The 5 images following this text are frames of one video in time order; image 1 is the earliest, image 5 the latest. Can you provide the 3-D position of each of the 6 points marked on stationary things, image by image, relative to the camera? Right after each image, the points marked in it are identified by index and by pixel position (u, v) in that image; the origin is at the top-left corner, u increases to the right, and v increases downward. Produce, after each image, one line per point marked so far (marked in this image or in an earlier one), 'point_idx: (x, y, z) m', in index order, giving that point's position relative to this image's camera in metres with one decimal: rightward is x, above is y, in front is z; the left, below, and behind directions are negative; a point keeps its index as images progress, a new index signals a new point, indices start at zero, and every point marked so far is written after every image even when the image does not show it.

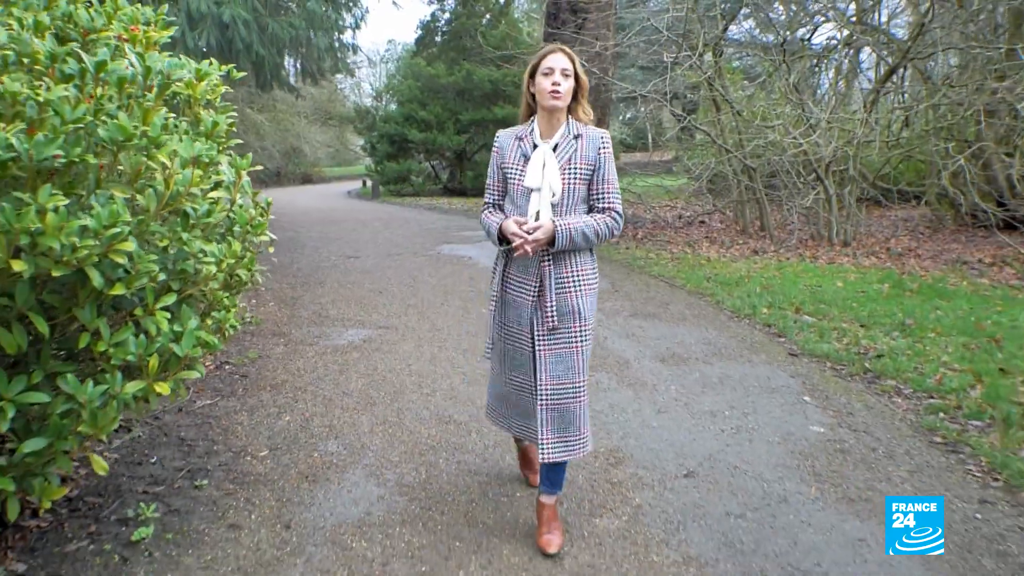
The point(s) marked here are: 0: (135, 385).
0: (-1.1, -0.3, +2.4) m
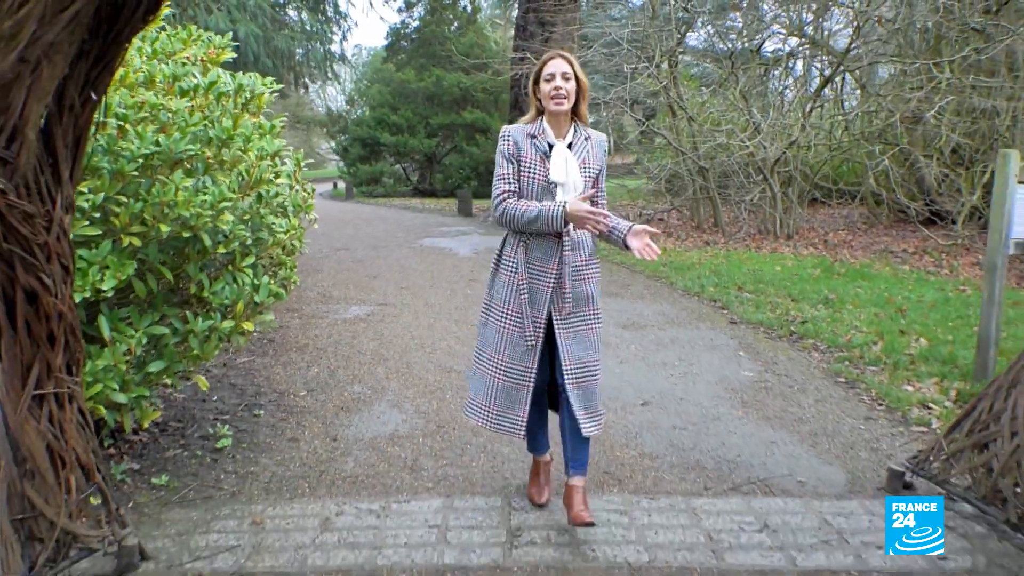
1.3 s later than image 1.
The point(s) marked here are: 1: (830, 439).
0: (-1.1, -0.1, +3.1) m
1: (+1.4, -0.7, +3.5) m
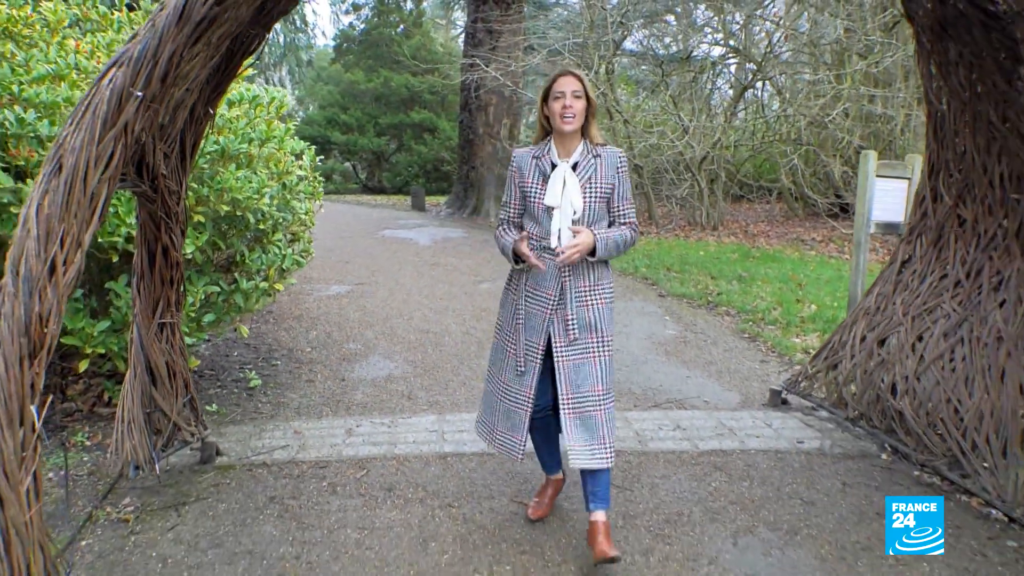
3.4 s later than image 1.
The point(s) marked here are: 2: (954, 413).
0: (-1.2, 0.0, +4.0) m
1: (+1.2, -0.5, +4.5) m
2: (+1.8, -0.5, +3.2) m
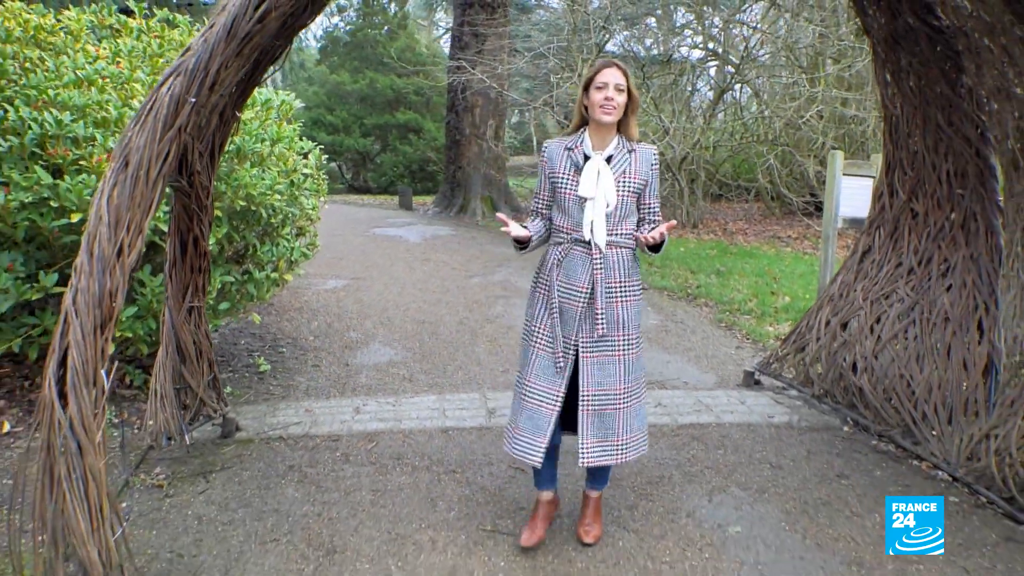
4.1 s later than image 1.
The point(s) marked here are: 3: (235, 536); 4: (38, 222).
0: (-1.3, +0.1, +4.3) m
1: (+1.2, -0.4, +4.9) m
2: (+1.7, -0.4, +3.6) m
3: (-0.9, -0.8, +2.8) m
4: (-1.9, +0.3, +3.3) m
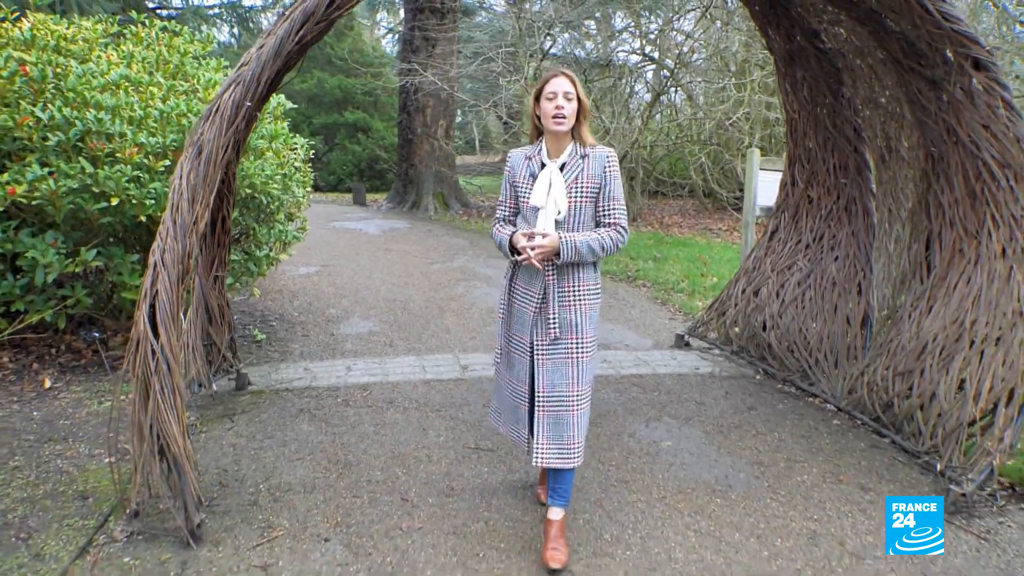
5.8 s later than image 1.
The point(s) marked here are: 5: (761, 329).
0: (-1.5, +0.2, +4.9) m
1: (+0.9, -0.3, +5.7) m
2: (+1.6, -0.3, +4.4) m
3: (-1.0, -0.7, +3.4) m
4: (-2.1, +0.4, +3.9) m
5: (+1.4, -0.2, +4.7) m
